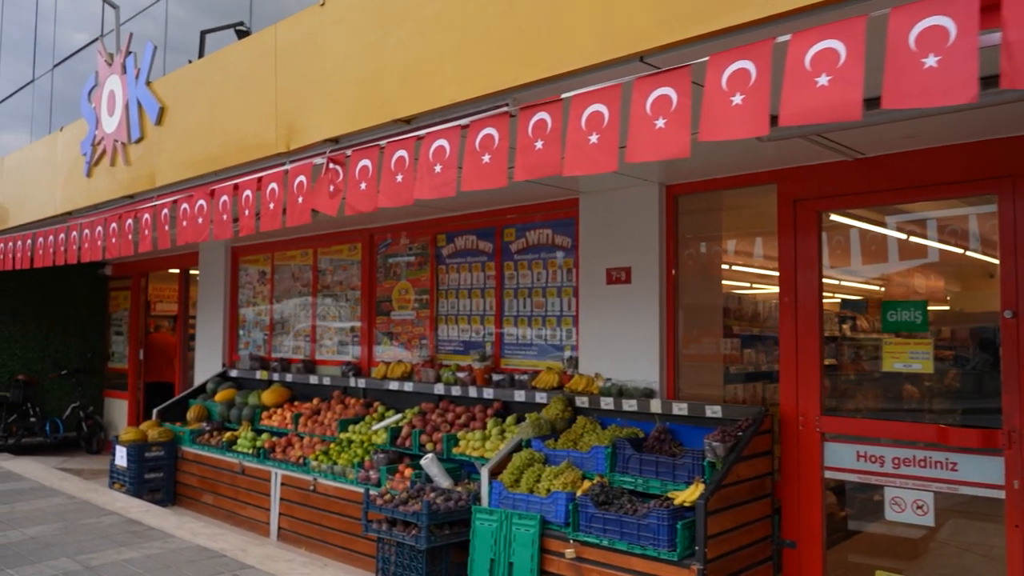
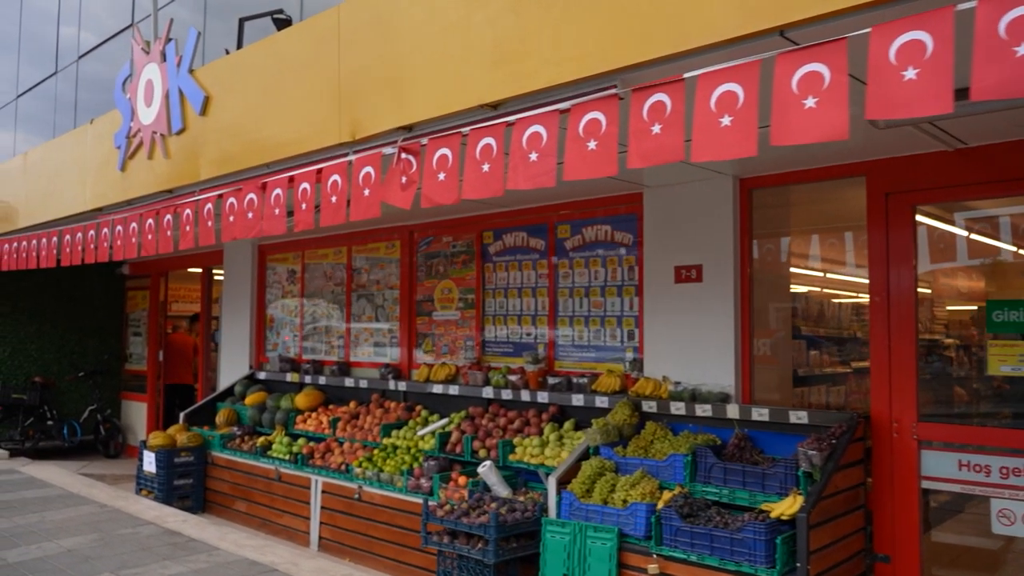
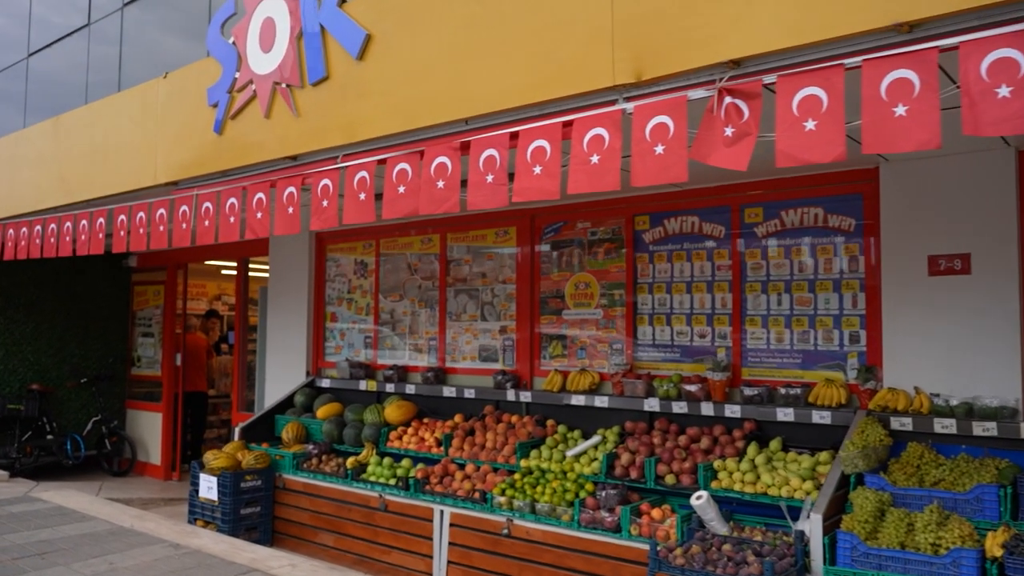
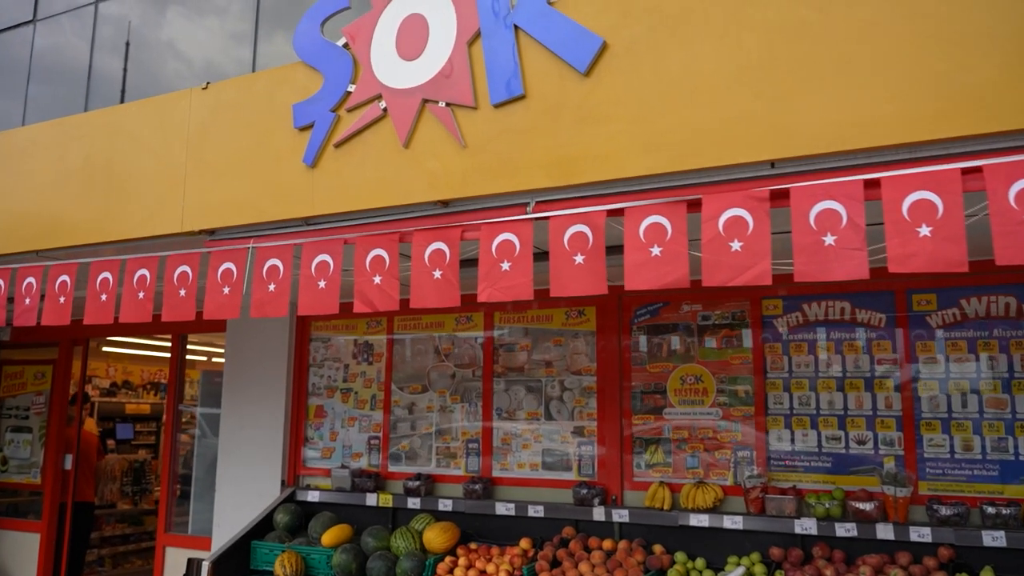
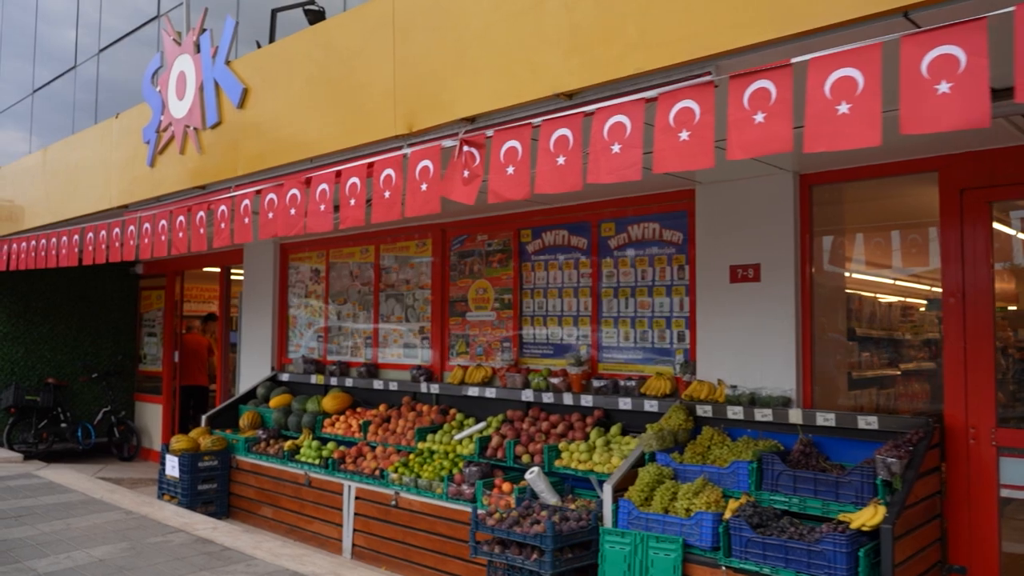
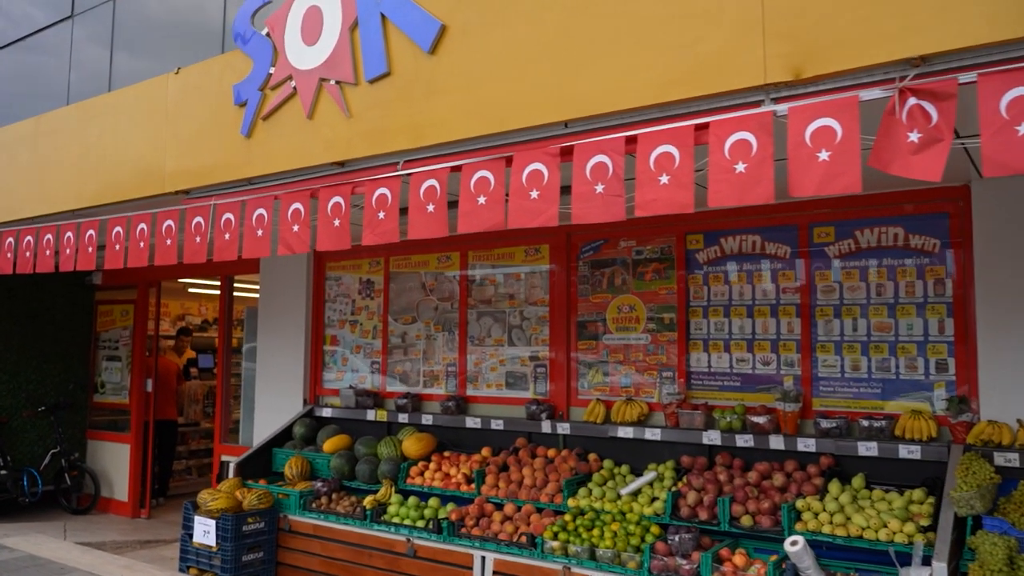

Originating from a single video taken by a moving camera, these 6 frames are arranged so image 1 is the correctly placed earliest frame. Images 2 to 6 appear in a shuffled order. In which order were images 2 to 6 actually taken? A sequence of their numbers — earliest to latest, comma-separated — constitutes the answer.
2, 5, 3, 6, 4
